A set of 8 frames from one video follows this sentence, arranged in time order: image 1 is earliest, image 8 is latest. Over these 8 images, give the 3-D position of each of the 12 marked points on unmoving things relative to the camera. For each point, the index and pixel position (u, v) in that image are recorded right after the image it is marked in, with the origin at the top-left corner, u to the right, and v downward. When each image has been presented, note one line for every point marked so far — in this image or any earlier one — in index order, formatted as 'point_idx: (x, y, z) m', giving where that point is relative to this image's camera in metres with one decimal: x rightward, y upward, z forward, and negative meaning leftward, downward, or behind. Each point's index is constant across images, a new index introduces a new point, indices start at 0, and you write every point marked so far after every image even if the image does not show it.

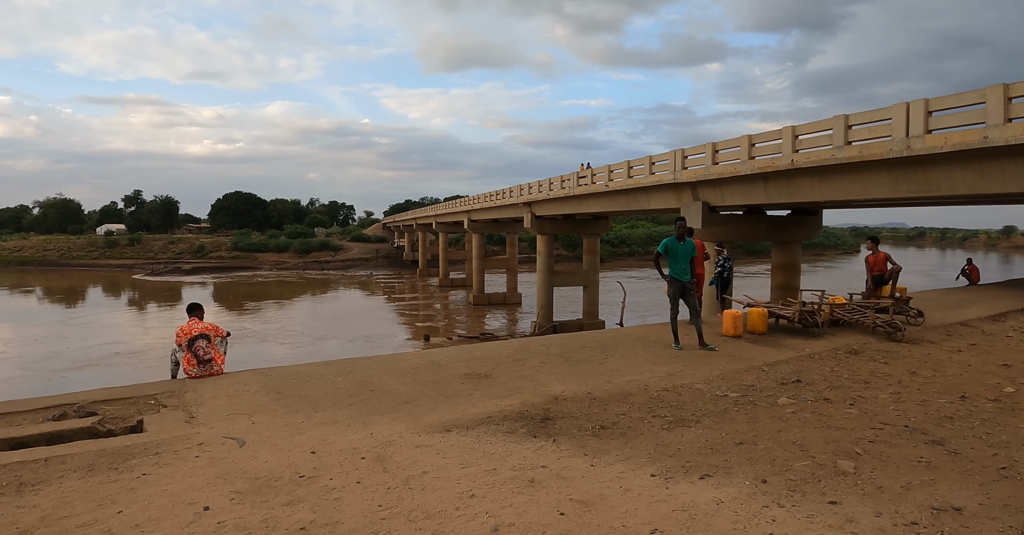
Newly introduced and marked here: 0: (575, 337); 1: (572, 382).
0: (+0.8, -1.0, +8.5) m
1: (+0.6, -1.1, +6.2) m
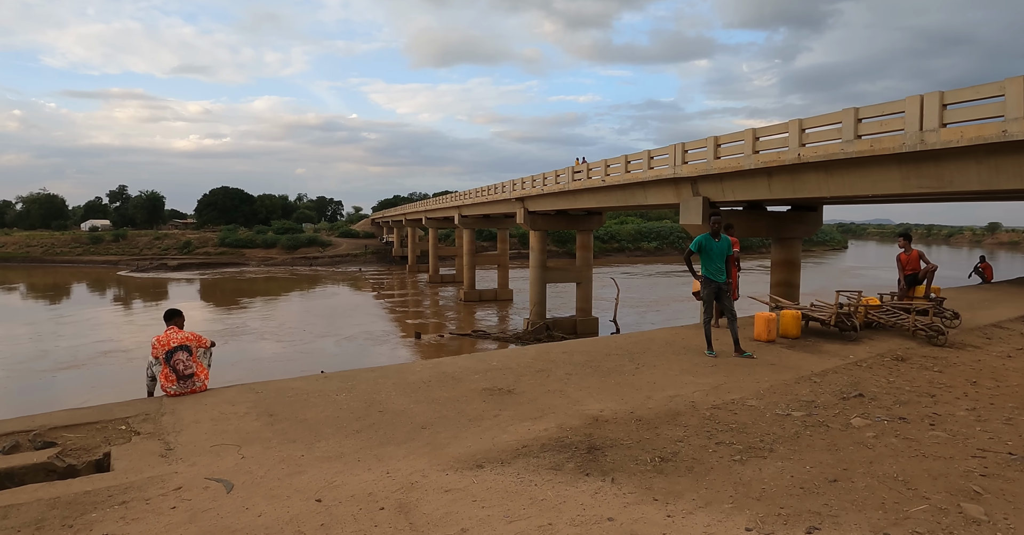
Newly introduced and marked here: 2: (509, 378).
0: (+1.0, -0.9, +7.7) m
1: (+0.8, -1.1, +5.4) m
2: (0.0, -1.0, +5.9) m
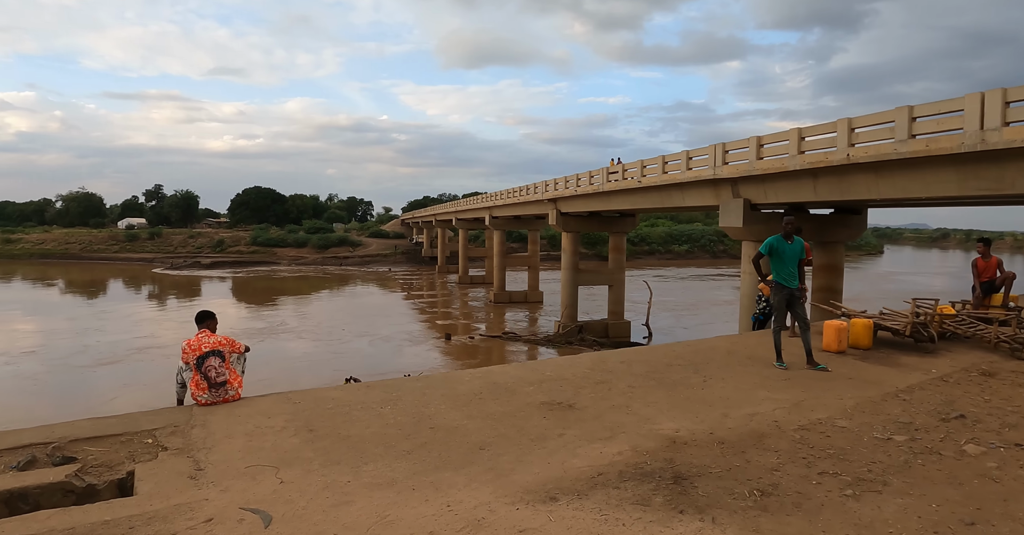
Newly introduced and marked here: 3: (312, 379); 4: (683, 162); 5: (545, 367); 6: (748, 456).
0: (+1.6, -1.0, +7.1) m
1: (+1.3, -1.1, +4.9) m
2: (+0.5, -1.0, +5.3) m
3: (-5.9, -3.2, +18.7) m
4: (+4.9, +3.1, +19.1) m
5: (+0.3, -1.0, +6.0) m
6: (+1.5, -1.2, +4.1) m
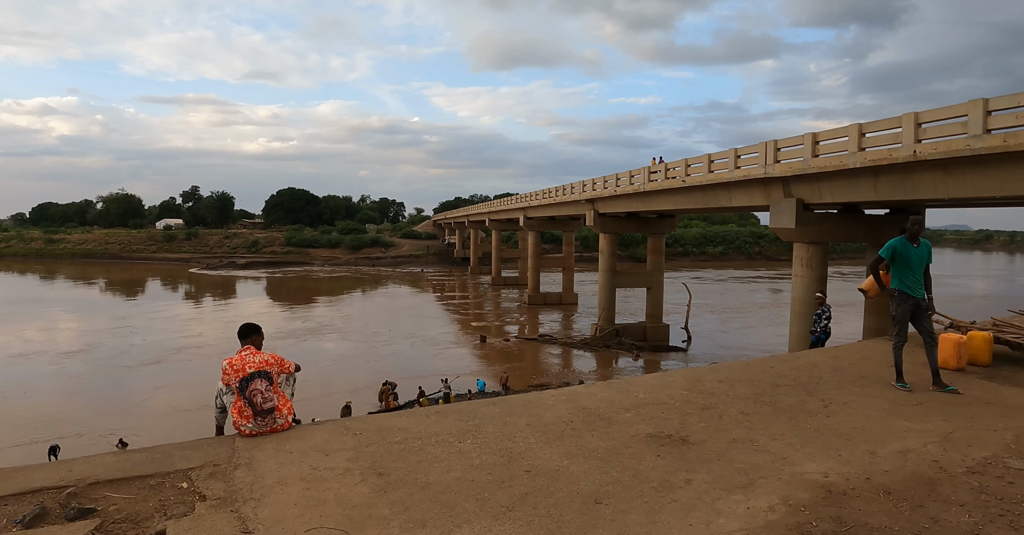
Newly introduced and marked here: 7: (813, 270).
0: (+2.3, -1.0, +6.2) m
1: (+2.0, -1.2, +4.0) m
2: (+1.1, -1.1, +4.5) m
3: (-4.6, -3.3, +18.1) m
4: (+6.2, +3.0, +18.0) m
5: (+1.0, -1.0, +5.2) m
6: (+2.2, -1.3, +3.2) m
7: (+6.9, -0.1, +15.2) m
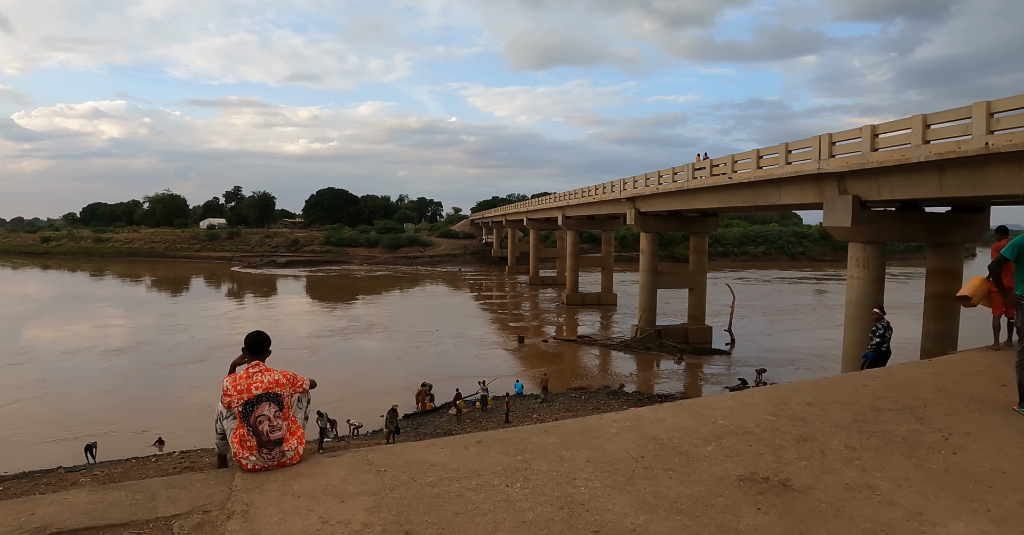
0: (+2.8, -1.0, +5.3) m
1: (+2.3, -1.2, +3.1) m
2: (+1.5, -1.1, +3.6) m
3: (-3.5, -3.2, +17.6) m
4: (+7.4, +3.0, +16.9) m
5: (+1.4, -1.0, +4.4) m
6: (+2.4, -1.3, +2.4) m
7: (+7.8, -0.1, +14.0) m
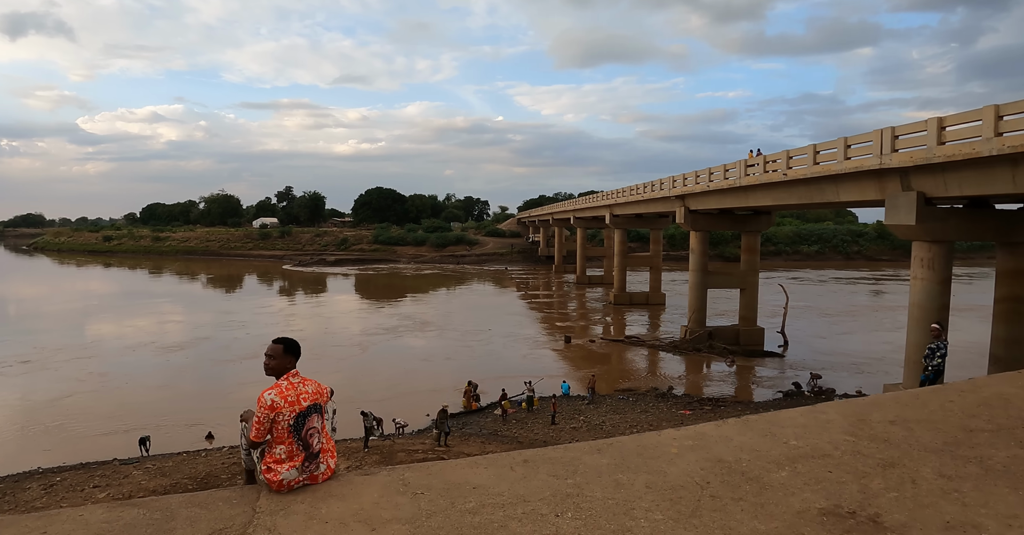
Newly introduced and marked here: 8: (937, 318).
0: (+3.1, -1.0, +4.8) m
1: (+2.5, -1.2, +2.6) m
2: (+1.7, -1.1, +3.2) m
3: (-2.3, -3.2, +17.5) m
4: (+8.5, +3.0, +16.0) m
5: (+1.7, -1.0, +4.0) m
6: (+2.6, -1.3, +1.9) m
7: (+8.8, -0.1, +13.1) m
8: (+8.8, -1.0, +13.2) m
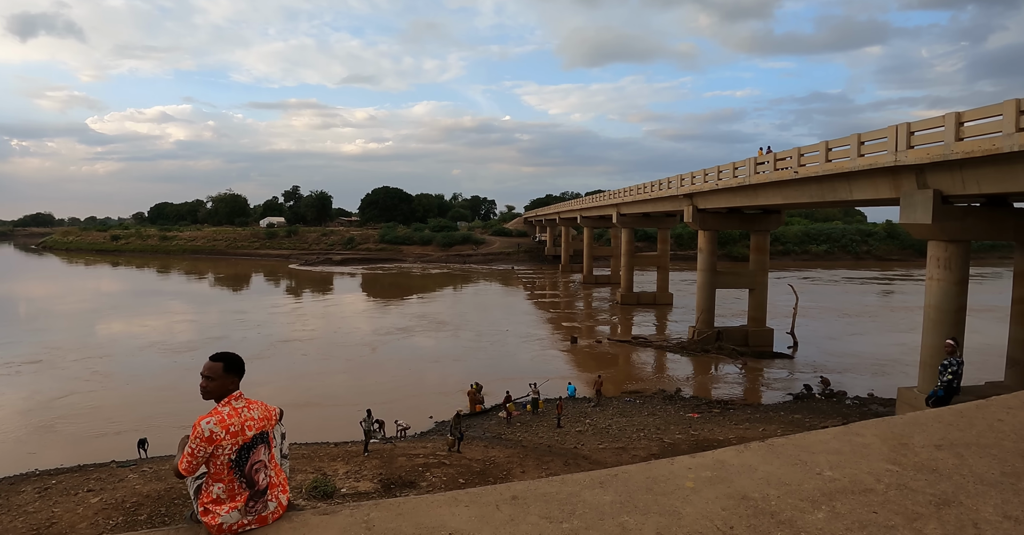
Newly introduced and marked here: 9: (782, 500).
0: (+3.1, -1.0, +4.3) m
1: (+2.4, -1.2, +2.1) m
2: (+1.7, -1.1, +2.7) m
3: (-2.2, -3.2, +17.1) m
4: (+8.6, +3.0, +15.4) m
5: (+1.7, -1.0, +3.5) m
6: (+2.5, -1.3, +1.4) m
7: (+8.9, -0.1, +12.5) m
8: (+8.9, -1.1, +12.6) m
9: (+1.3, -1.1, +2.9) m
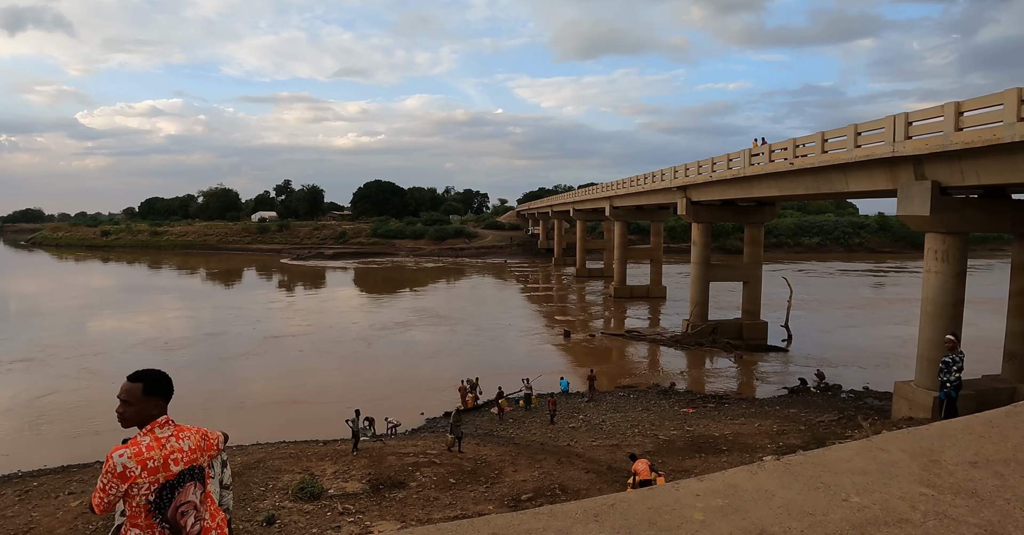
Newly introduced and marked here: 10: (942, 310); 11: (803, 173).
0: (+3.0, -1.0, +3.9) m
1: (+2.3, -1.2, +1.8) m
2: (+1.6, -1.1, +2.4) m
3: (-2.4, -3.1, +16.7) m
4: (+8.4, +3.2, +15.1) m
5: (+1.6, -1.0, +3.1) m
6: (+2.4, -1.3, +1.0) m
7: (+8.7, 0.0, +12.2) m
8: (+8.7, -0.9, +12.3) m
9: (+1.2, -1.0, +2.6) m
10: (+8.6, -0.8, +12.4) m
11: (+8.6, +2.8, +18.1) m
